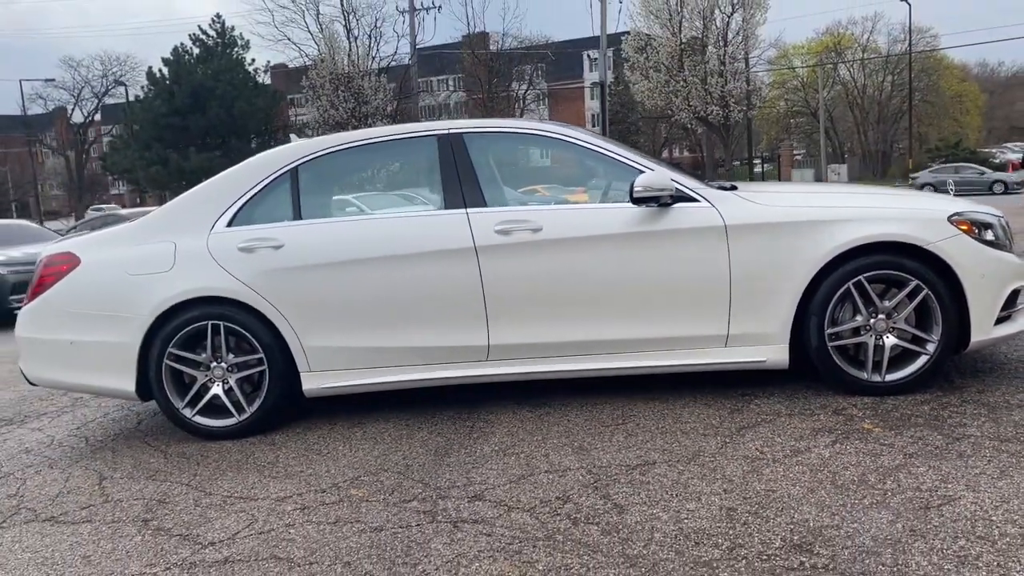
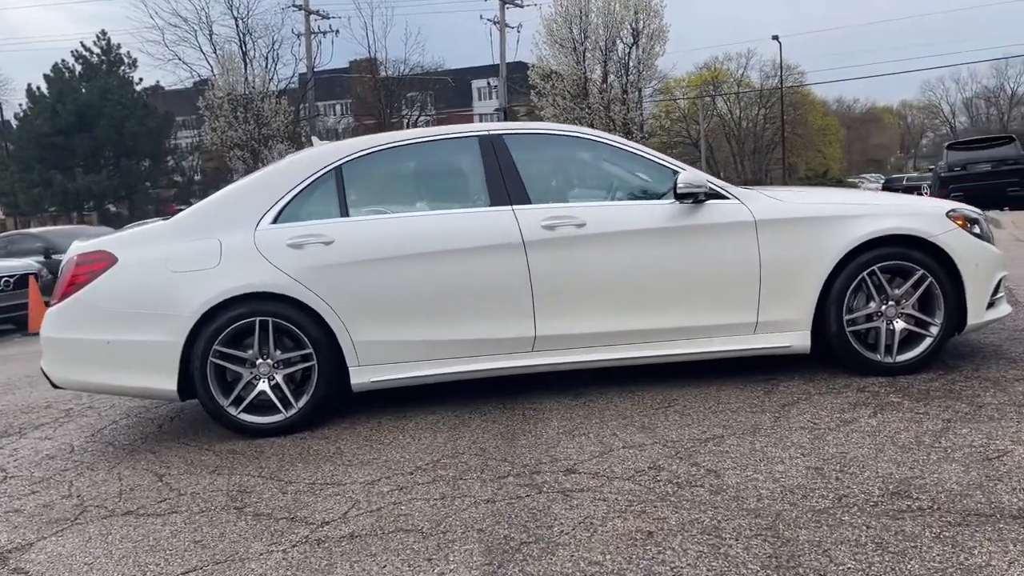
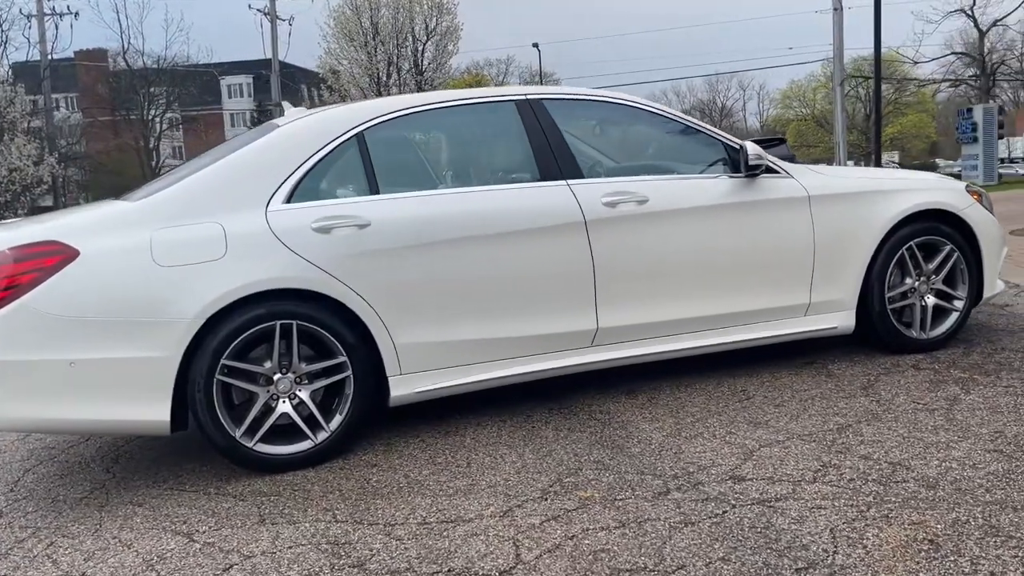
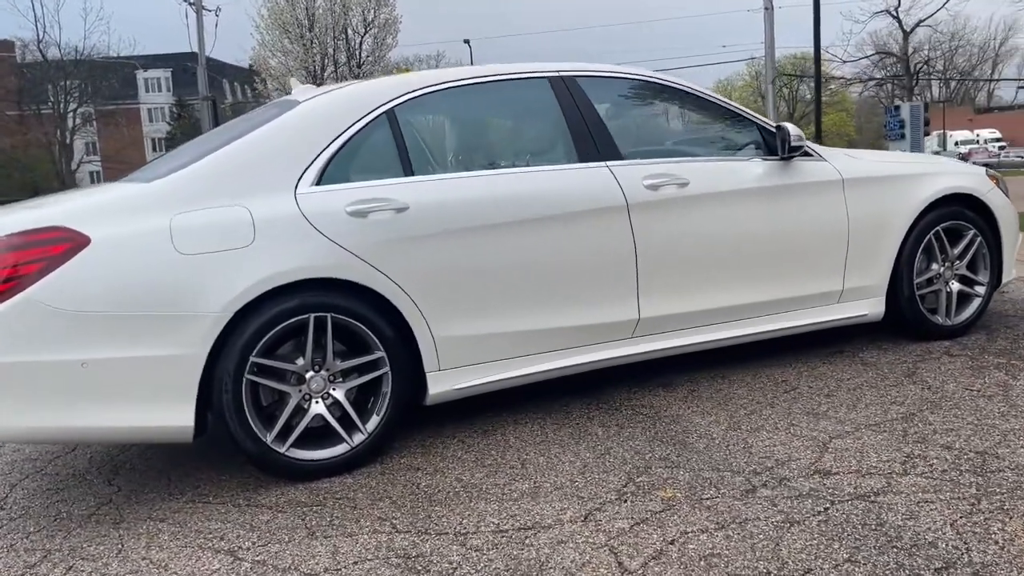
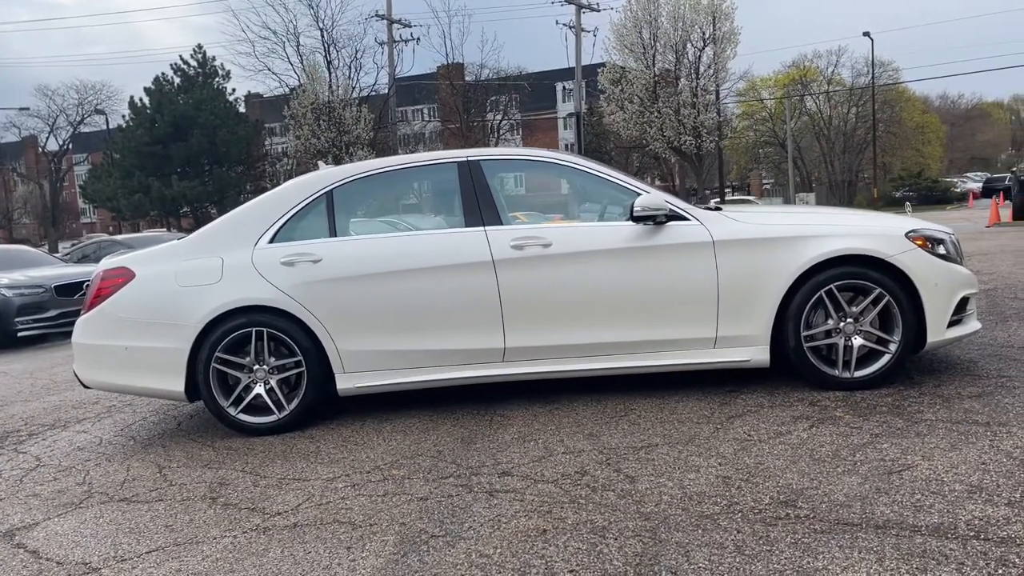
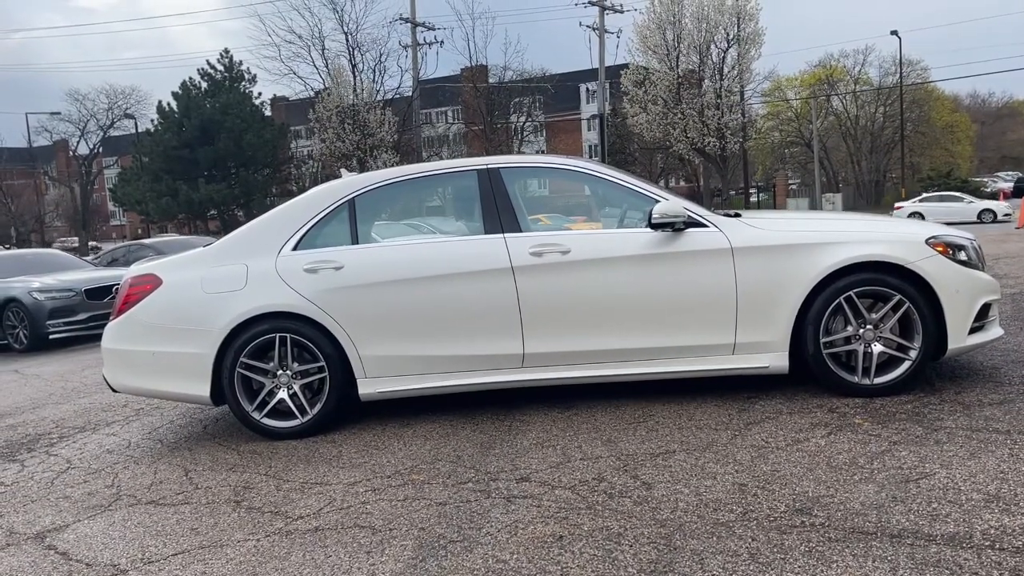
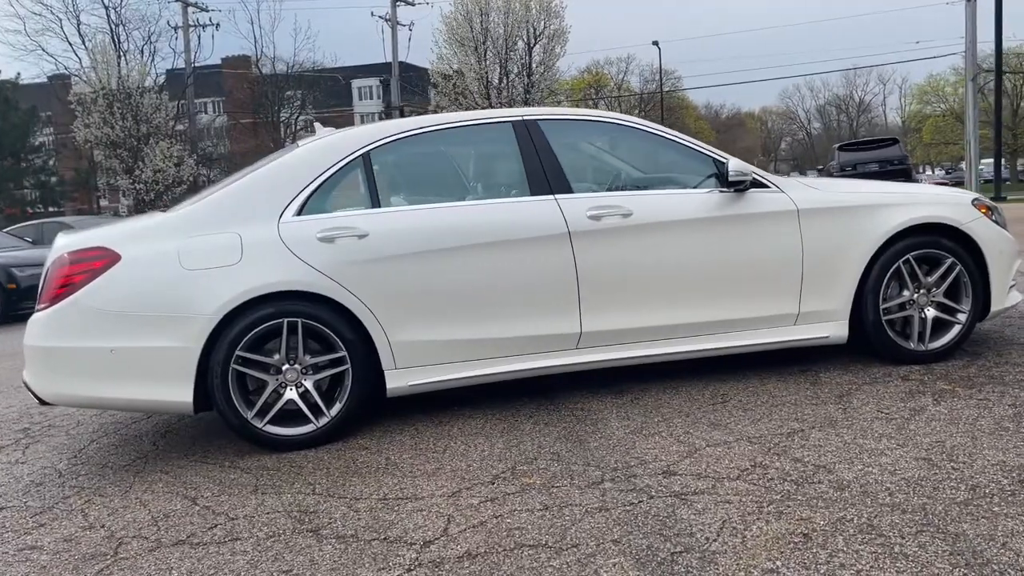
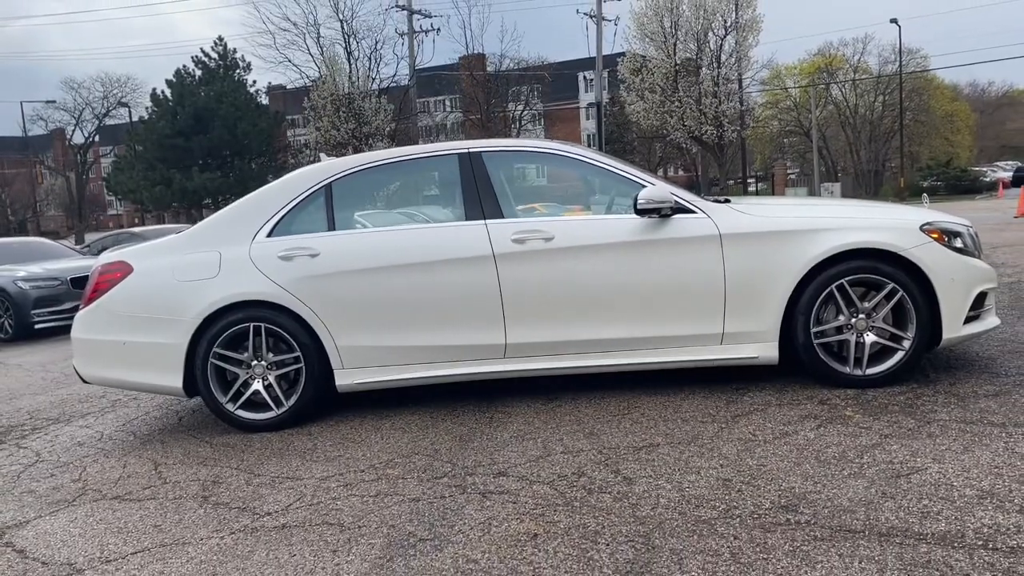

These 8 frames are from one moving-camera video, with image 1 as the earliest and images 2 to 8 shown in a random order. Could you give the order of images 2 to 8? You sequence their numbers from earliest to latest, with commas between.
8, 6, 5, 2, 7, 3, 4
